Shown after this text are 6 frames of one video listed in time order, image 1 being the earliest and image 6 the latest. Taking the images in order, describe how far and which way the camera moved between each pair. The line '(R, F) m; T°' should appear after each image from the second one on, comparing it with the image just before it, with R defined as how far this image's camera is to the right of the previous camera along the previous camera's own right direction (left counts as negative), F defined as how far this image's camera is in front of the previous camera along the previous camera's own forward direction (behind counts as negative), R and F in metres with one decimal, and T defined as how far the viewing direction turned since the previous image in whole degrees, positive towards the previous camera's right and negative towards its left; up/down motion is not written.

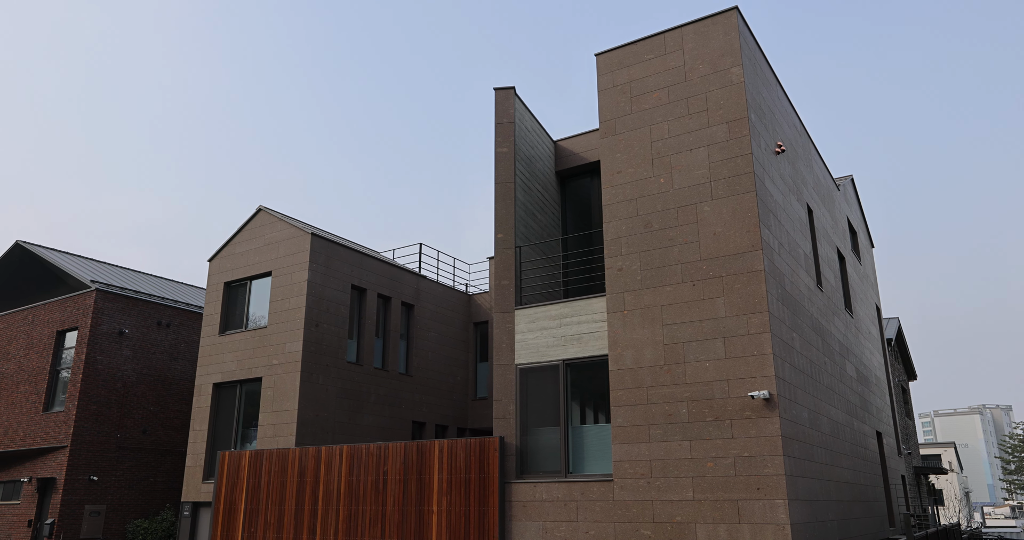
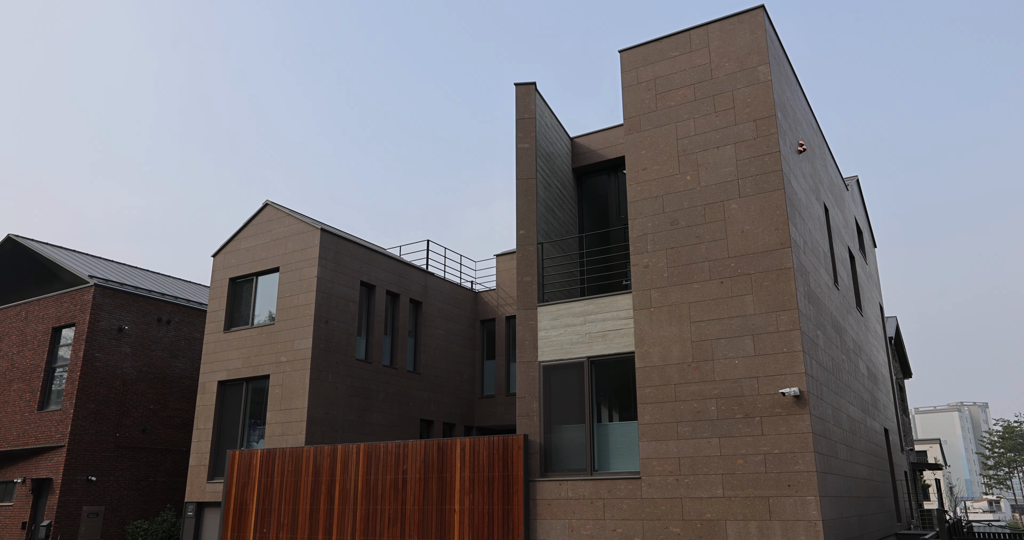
(-0.5, +0.1) m; +1°
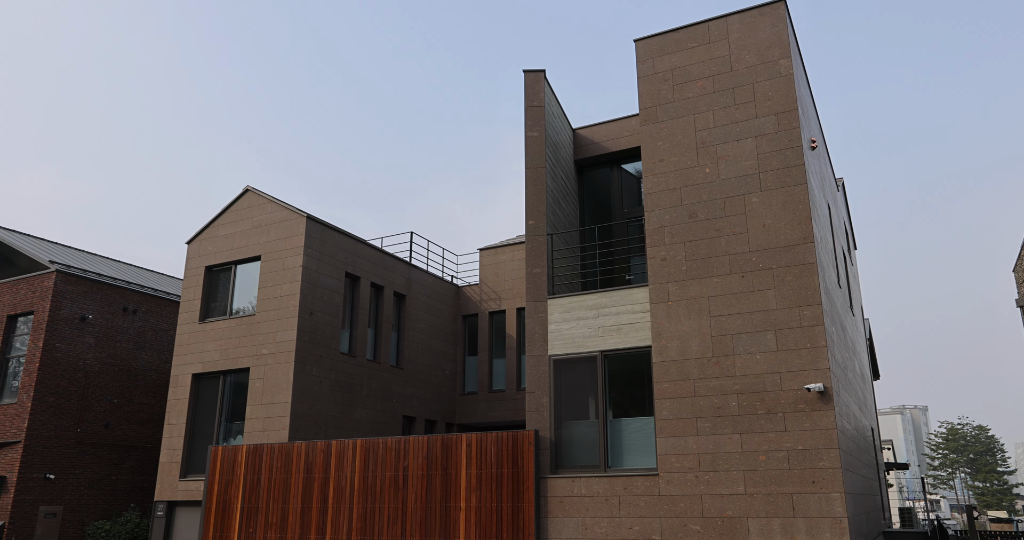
(-0.8, +0.3) m; +4°
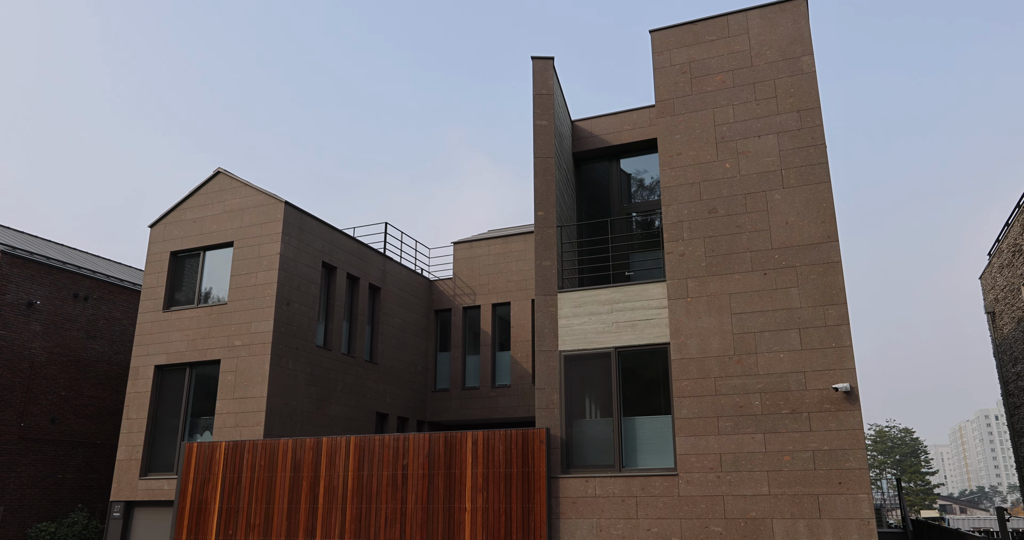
(-0.9, +0.4) m; +5°
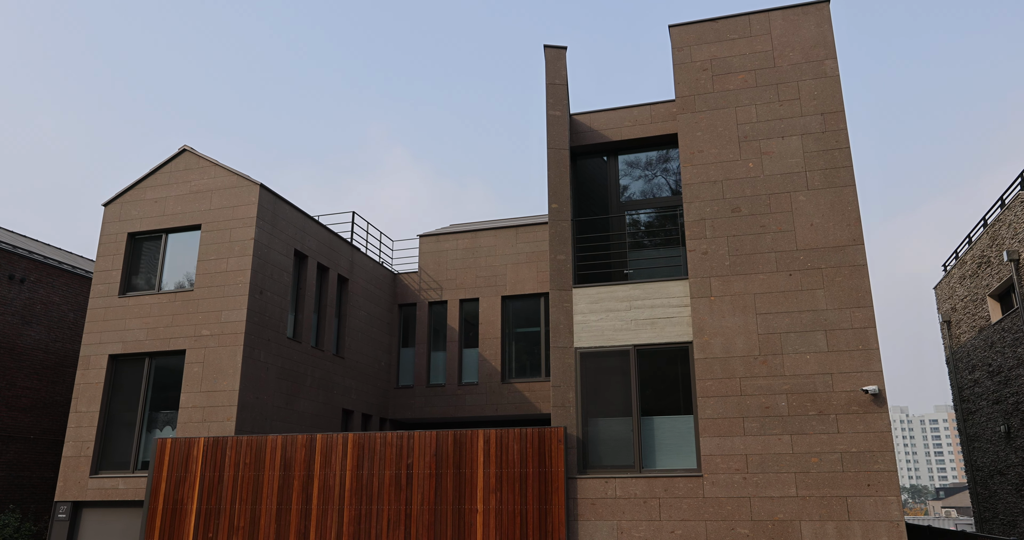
(-1.2, +0.4) m; +6°
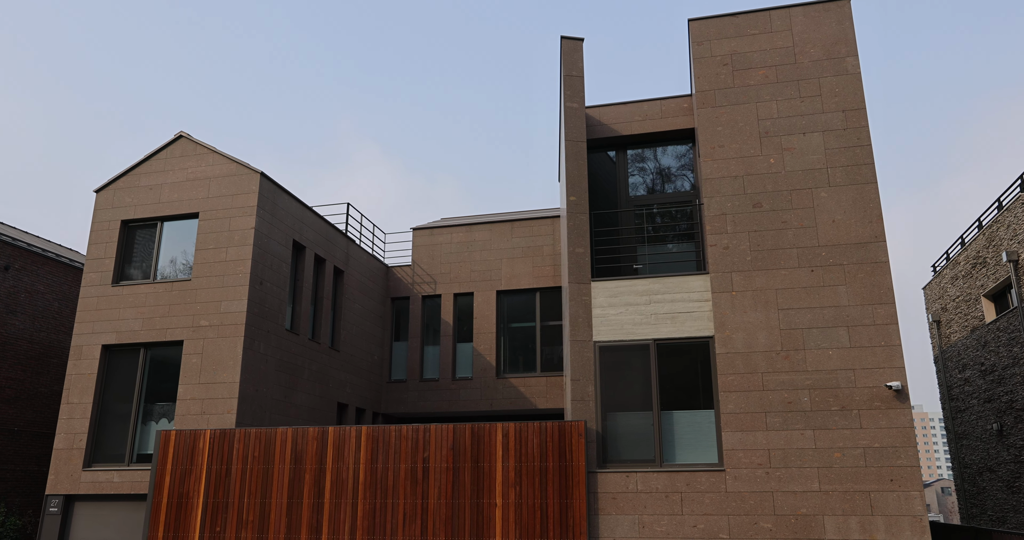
(-0.6, +0.1) m; +2°
